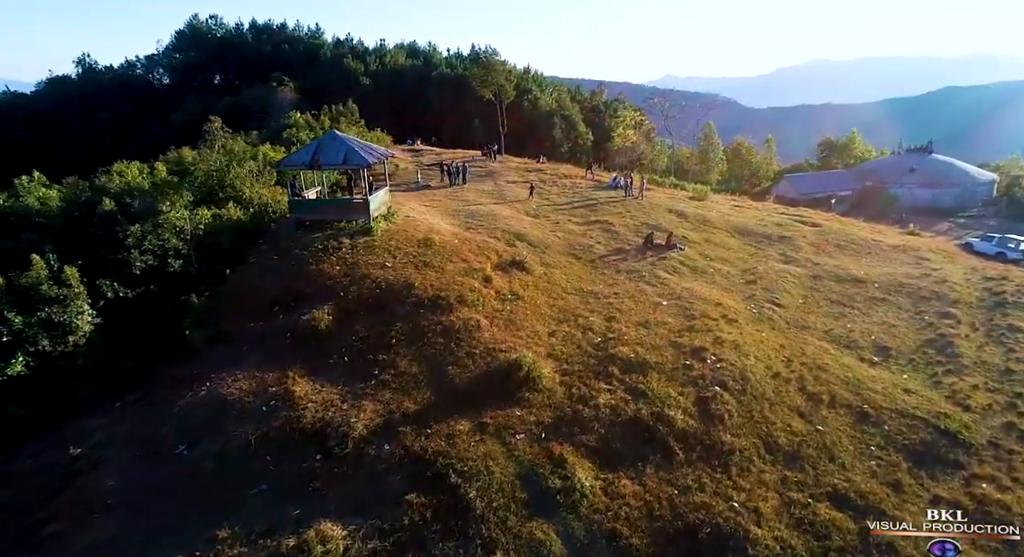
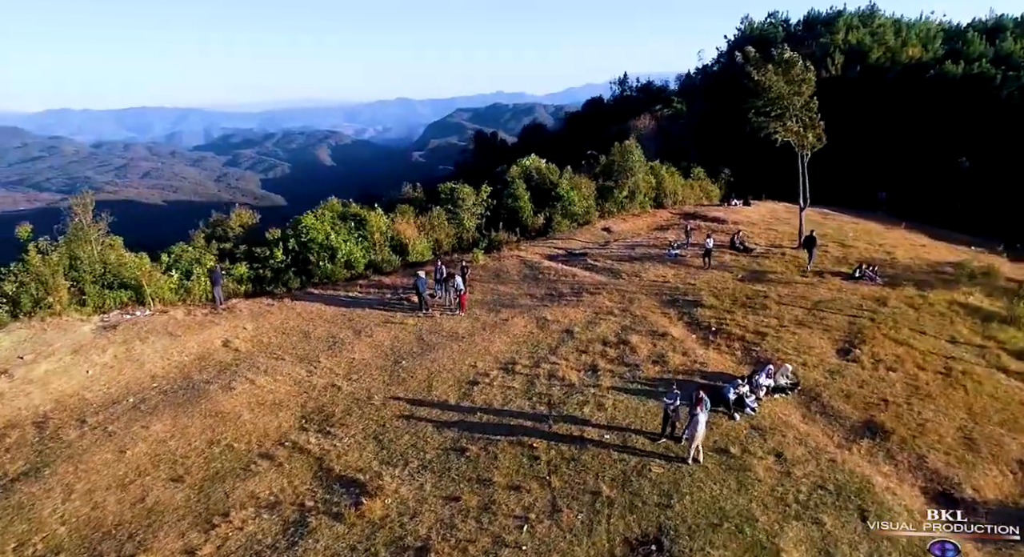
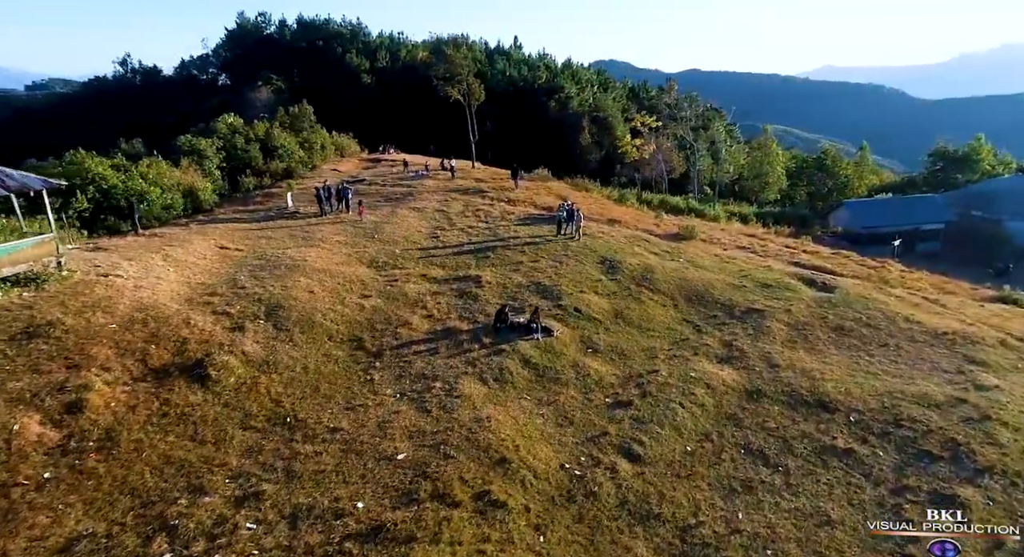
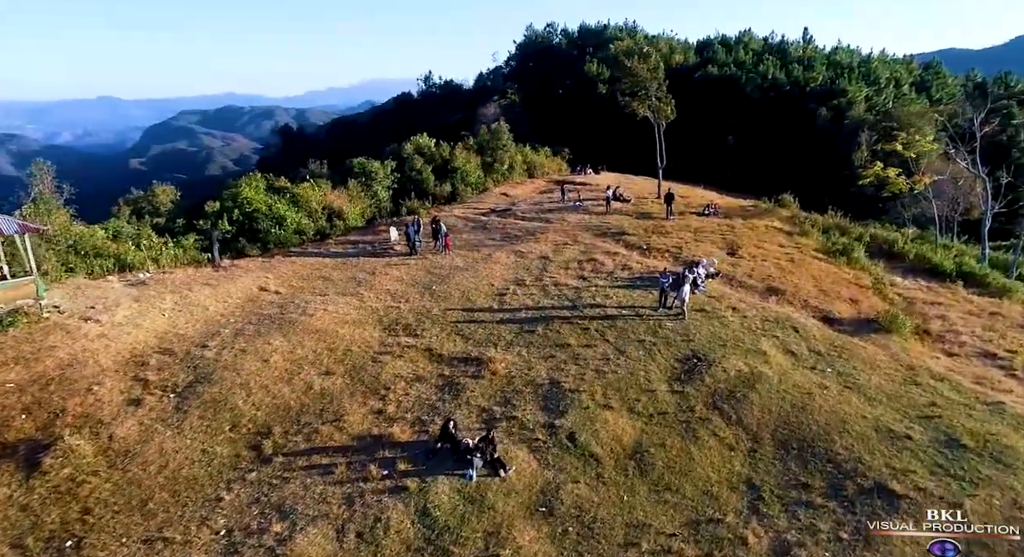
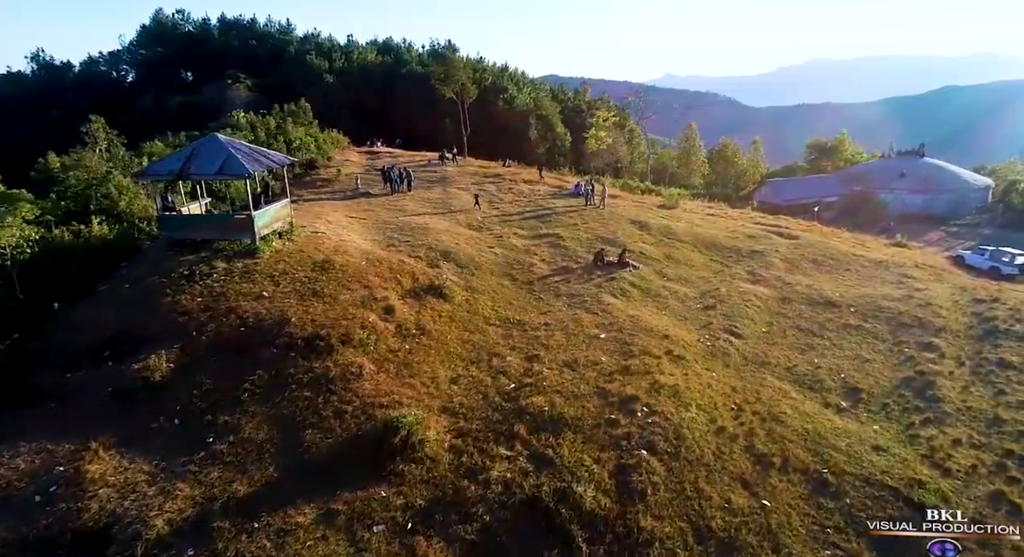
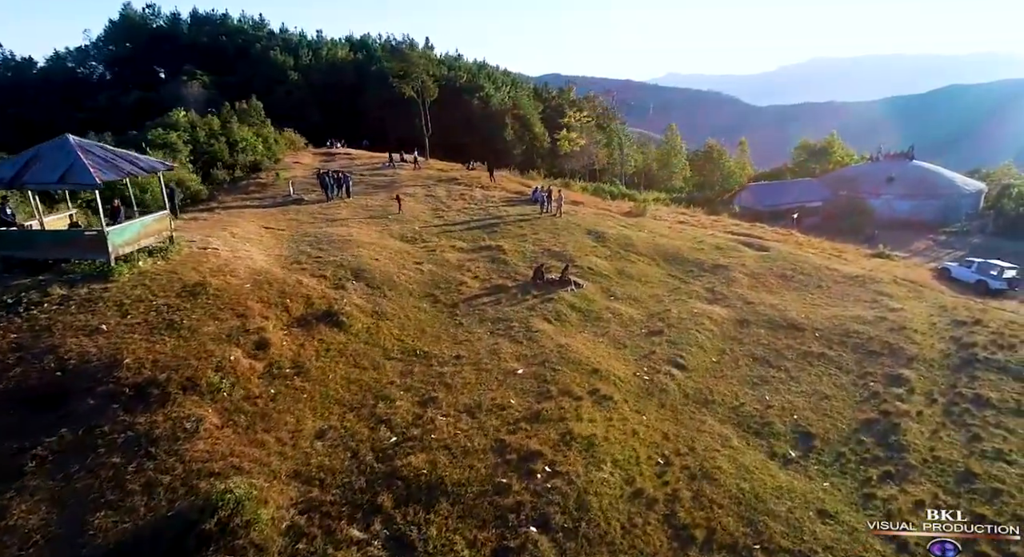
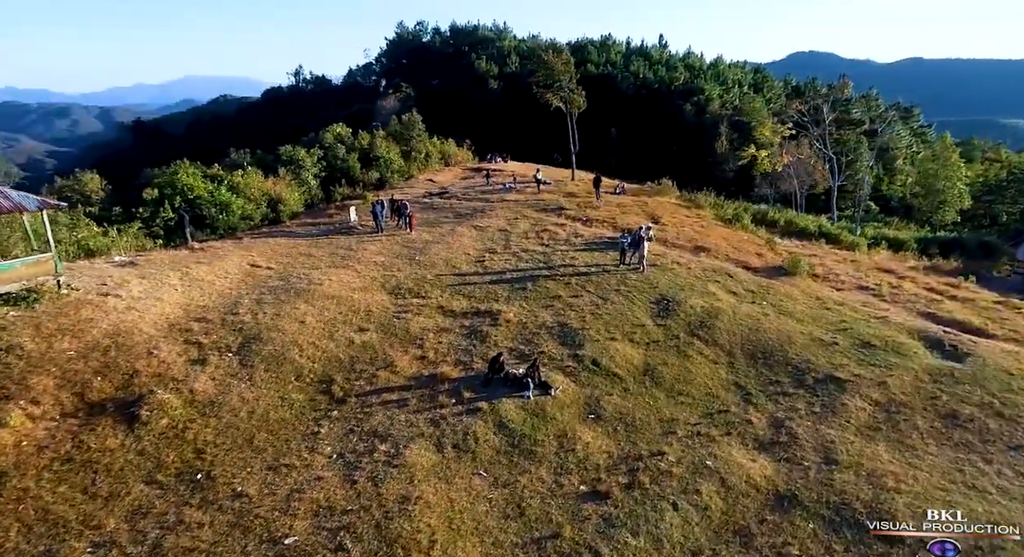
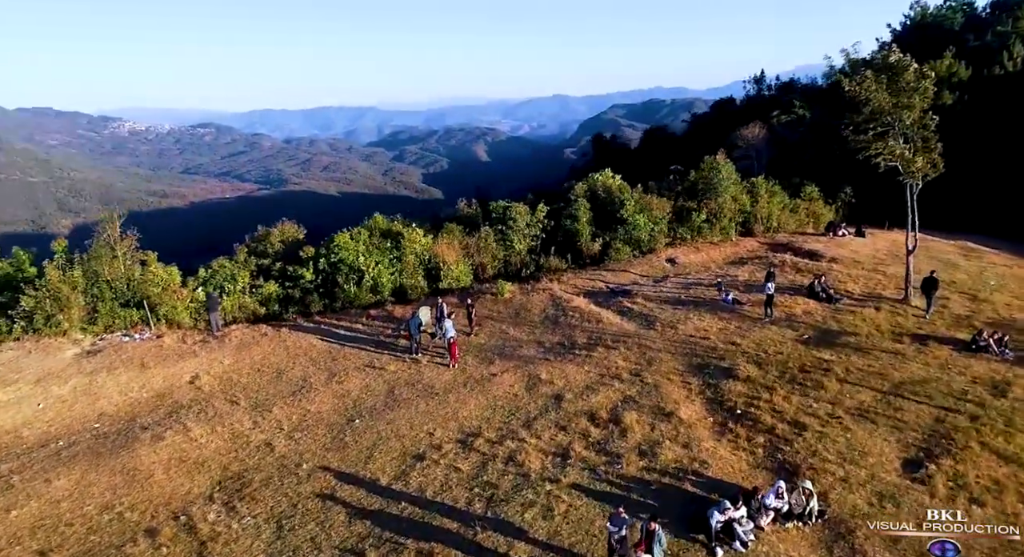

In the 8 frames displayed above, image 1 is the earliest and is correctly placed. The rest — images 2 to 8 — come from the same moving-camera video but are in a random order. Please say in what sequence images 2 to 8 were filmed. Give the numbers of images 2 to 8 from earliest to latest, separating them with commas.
5, 6, 3, 7, 4, 2, 8
